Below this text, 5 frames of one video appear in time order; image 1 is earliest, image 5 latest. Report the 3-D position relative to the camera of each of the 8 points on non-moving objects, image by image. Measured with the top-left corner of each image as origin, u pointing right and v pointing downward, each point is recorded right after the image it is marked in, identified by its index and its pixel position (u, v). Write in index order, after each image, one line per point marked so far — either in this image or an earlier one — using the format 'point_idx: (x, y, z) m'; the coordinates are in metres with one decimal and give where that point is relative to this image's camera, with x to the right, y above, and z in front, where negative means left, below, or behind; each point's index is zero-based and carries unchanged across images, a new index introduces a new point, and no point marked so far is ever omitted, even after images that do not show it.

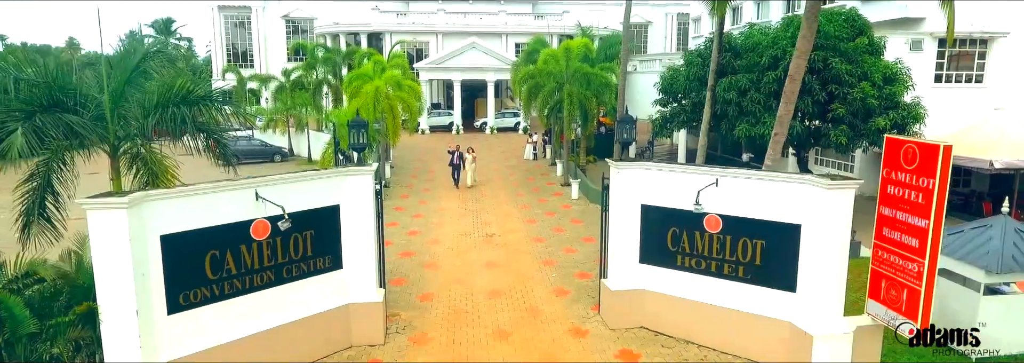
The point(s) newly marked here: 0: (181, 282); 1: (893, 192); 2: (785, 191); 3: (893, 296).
0: (-3.9, -1.2, +6.6) m
1: (+4.8, -0.1, +7.1) m
2: (+3.7, -0.1, +7.6) m
3: (+4.9, -1.5, +7.1) m
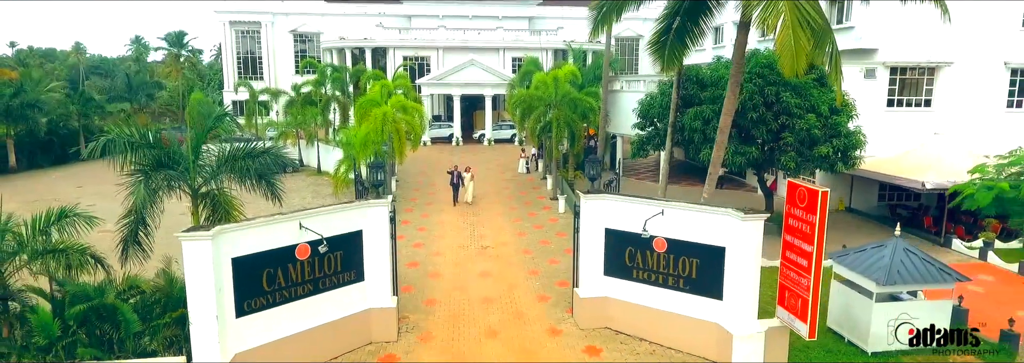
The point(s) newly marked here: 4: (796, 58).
0: (-4.1, -1.7, +8.7) m
1: (+4.6, -0.7, +9.2) m
2: (+3.5, -0.7, +9.7) m
3: (+4.6, -2.0, +9.2) m
4: (+3.8, +1.7, +7.6) m
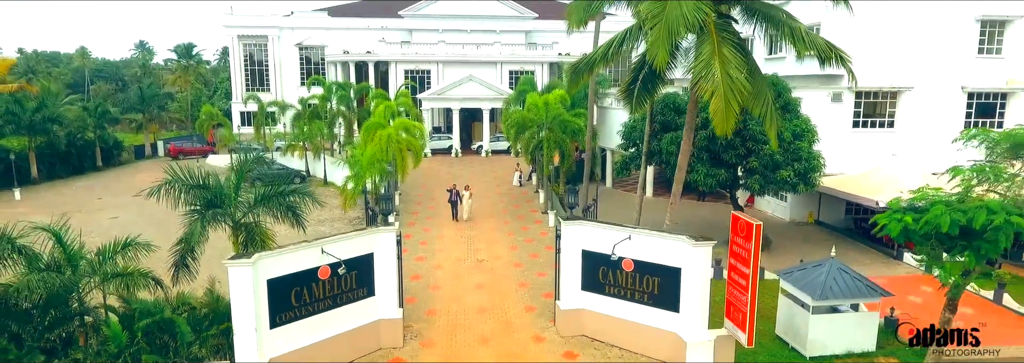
0: (-4.4, -2.3, +10.4) m
1: (+4.4, -1.3, +10.9) m
2: (+3.3, -1.3, +11.4) m
3: (+4.4, -2.6, +11.0) m
4: (+3.6, +1.0, +9.4) m
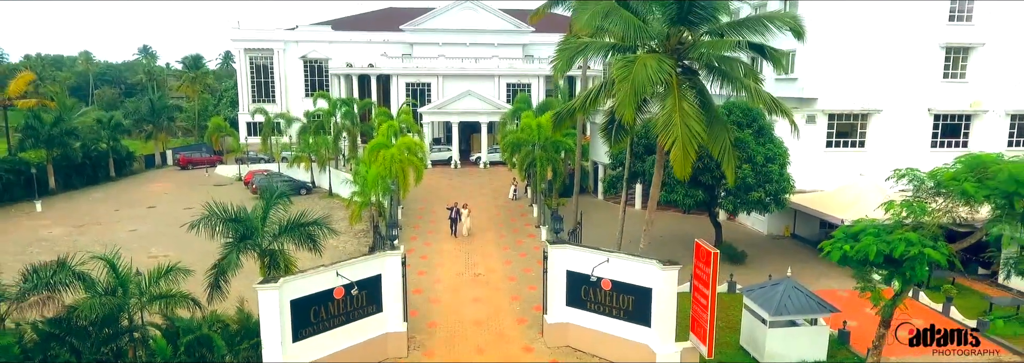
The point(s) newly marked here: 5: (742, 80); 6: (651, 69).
0: (-4.6, -3.1, +12.0) m
1: (+4.2, -2.0, +12.5) m
2: (+3.1, -2.0, +13.0) m
3: (+4.2, -3.3, +12.5) m
4: (+3.4, +0.3, +11.0) m
5: (+4.8, +2.1, +11.7) m
6: (+2.7, +2.2, +10.9) m
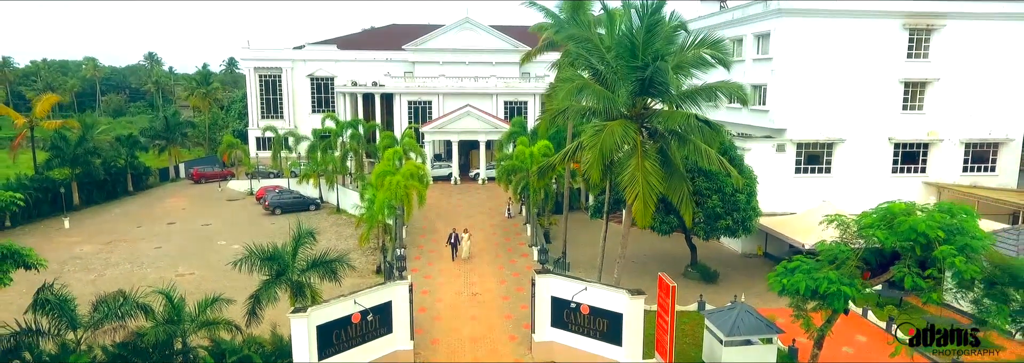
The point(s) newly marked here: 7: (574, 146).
0: (-4.8, -4.2, +14.3) m
1: (+3.9, -3.1, +14.8) m
2: (+2.8, -3.1, +15.3) m
3: (+4.0, -4.5, +14.8) m
4: (+3.1, -0.8, +13.2) m
5: (+4.6, +1.0, +14.0) m
6: (+2.5, +1.1, +13.1) m
7: (+1.7, +1.0, +15.1) m
